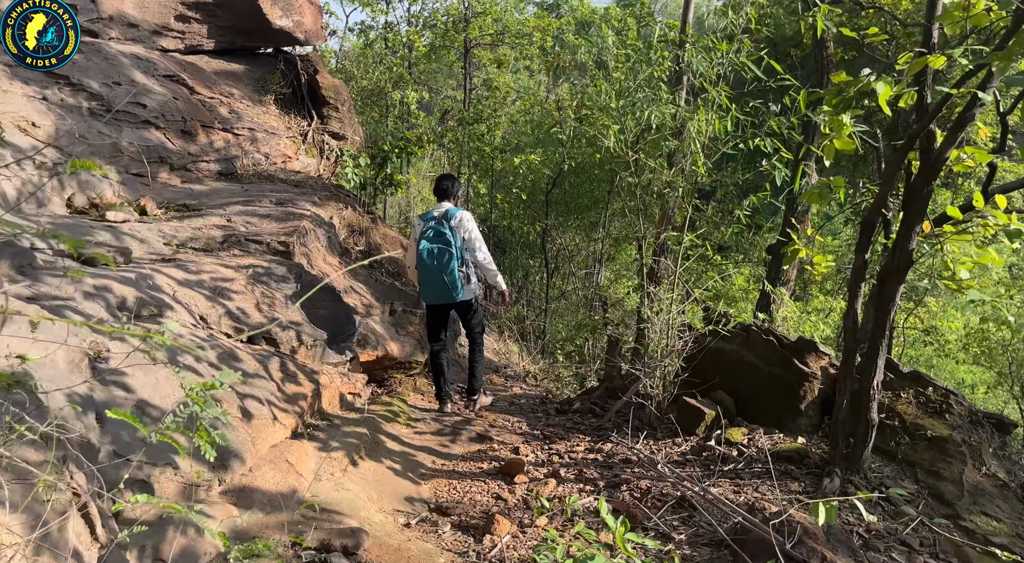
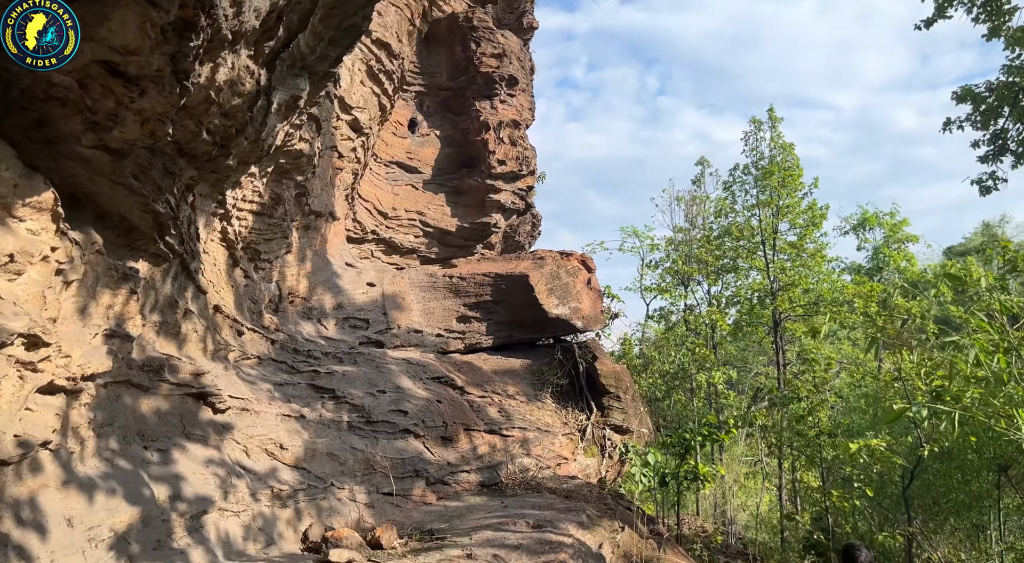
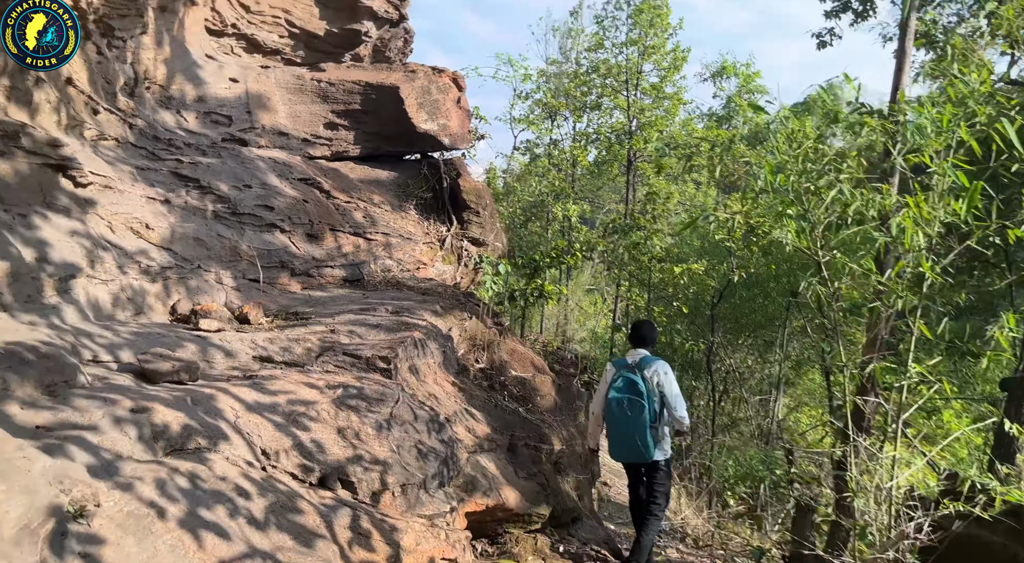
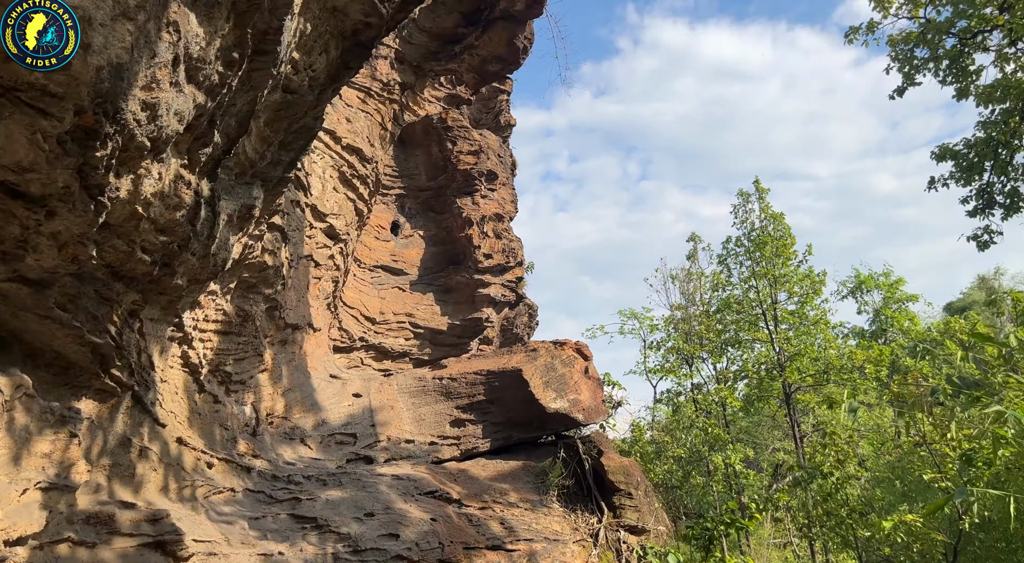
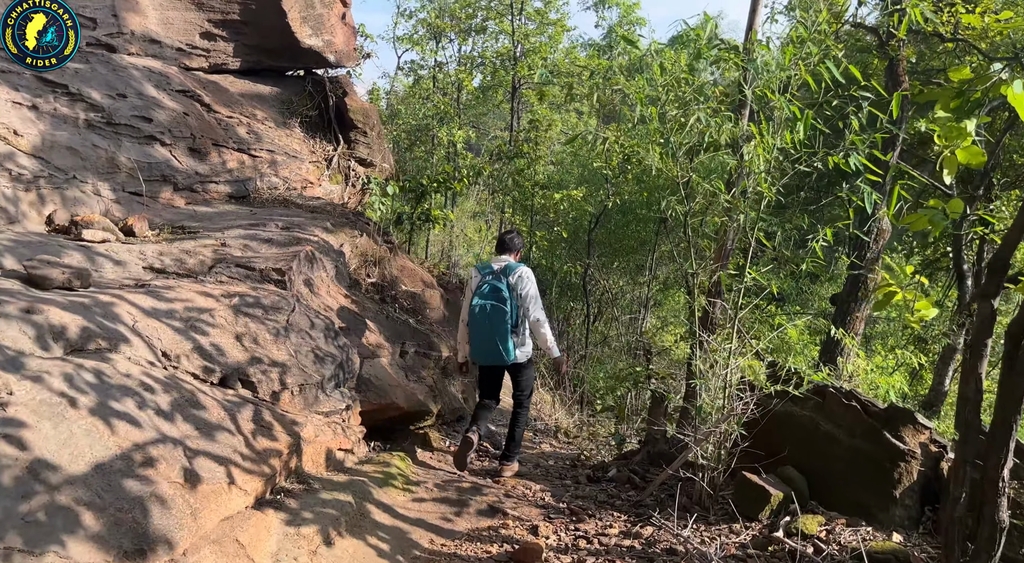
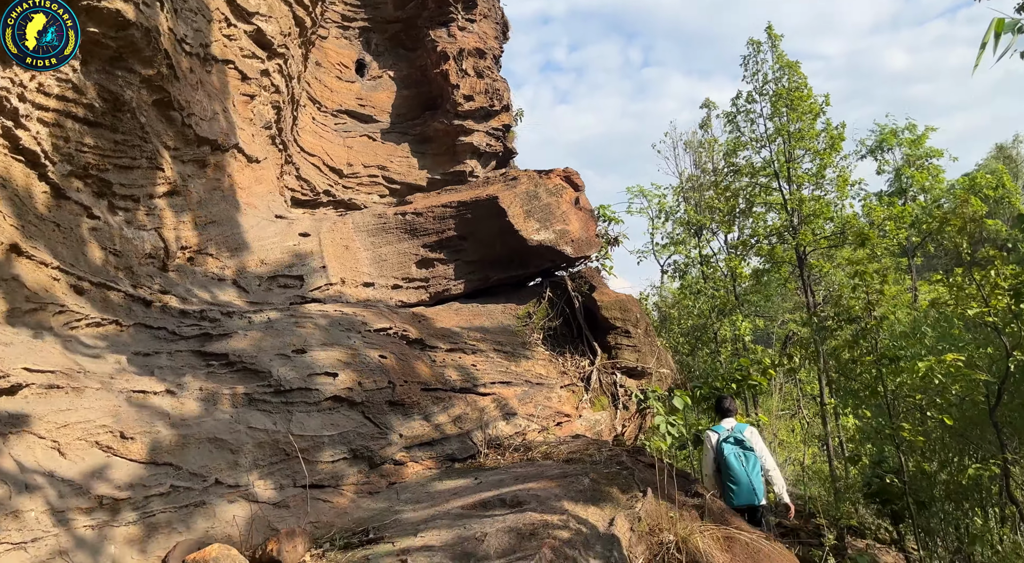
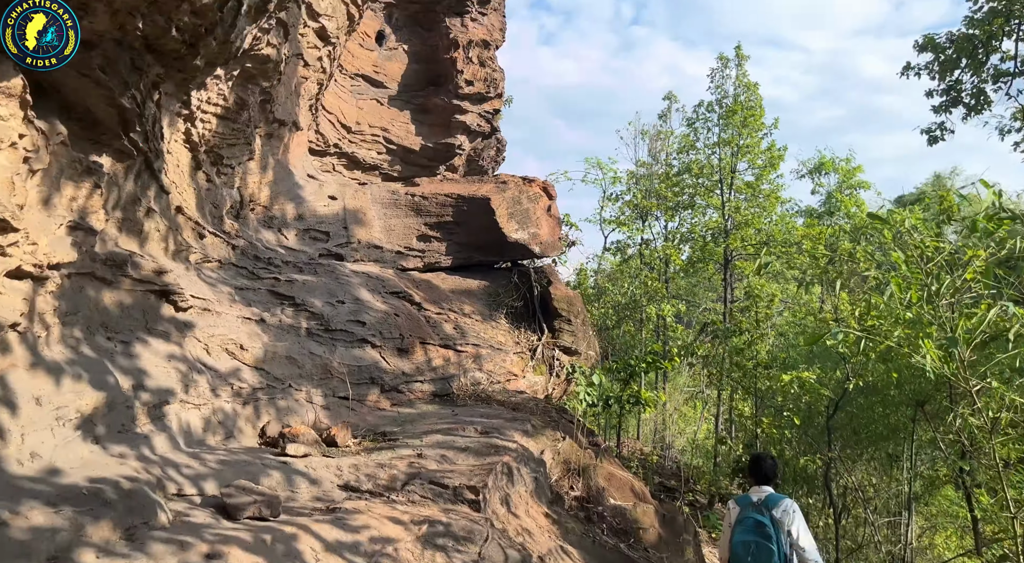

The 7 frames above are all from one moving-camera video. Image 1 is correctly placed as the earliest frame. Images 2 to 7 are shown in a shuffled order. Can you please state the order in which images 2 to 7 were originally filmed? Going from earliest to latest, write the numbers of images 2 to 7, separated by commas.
5, 3, 7, 2, 4, 6
